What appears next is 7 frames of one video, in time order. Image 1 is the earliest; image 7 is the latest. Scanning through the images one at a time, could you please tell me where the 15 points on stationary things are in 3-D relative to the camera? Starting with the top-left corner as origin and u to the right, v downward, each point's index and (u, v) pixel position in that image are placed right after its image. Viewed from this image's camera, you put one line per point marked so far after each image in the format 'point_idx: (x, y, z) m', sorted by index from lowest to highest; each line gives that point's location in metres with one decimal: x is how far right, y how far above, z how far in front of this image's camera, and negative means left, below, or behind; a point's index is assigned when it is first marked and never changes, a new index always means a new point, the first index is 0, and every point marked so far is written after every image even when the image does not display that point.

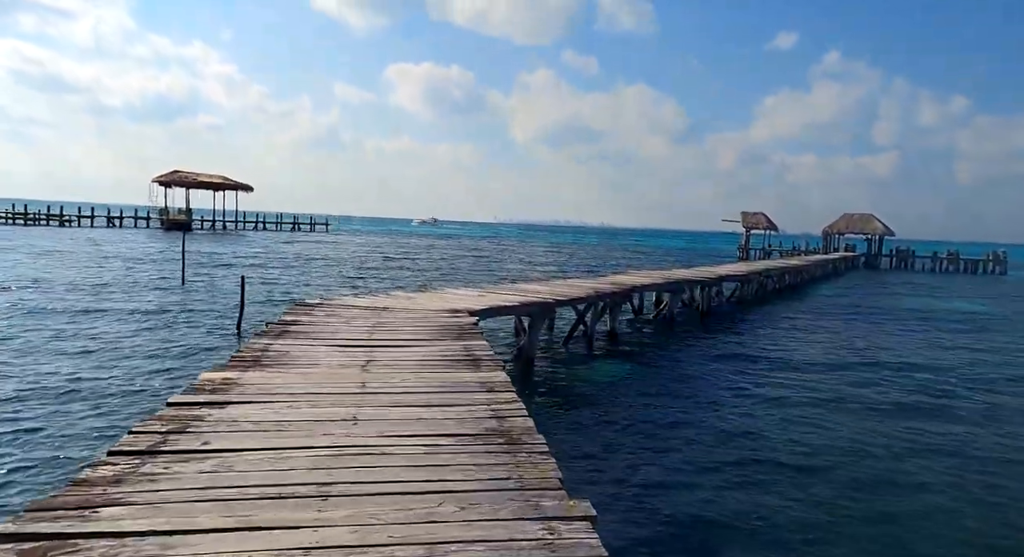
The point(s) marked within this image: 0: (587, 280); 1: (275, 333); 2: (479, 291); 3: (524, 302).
0: (+1.8, -0.1, +18.8) m
1: (-2.6, -0.6, +8.0) m
2: (-0.7, -0.3, +14.3) m
3: (+0.2, -0.4, +13.0) m
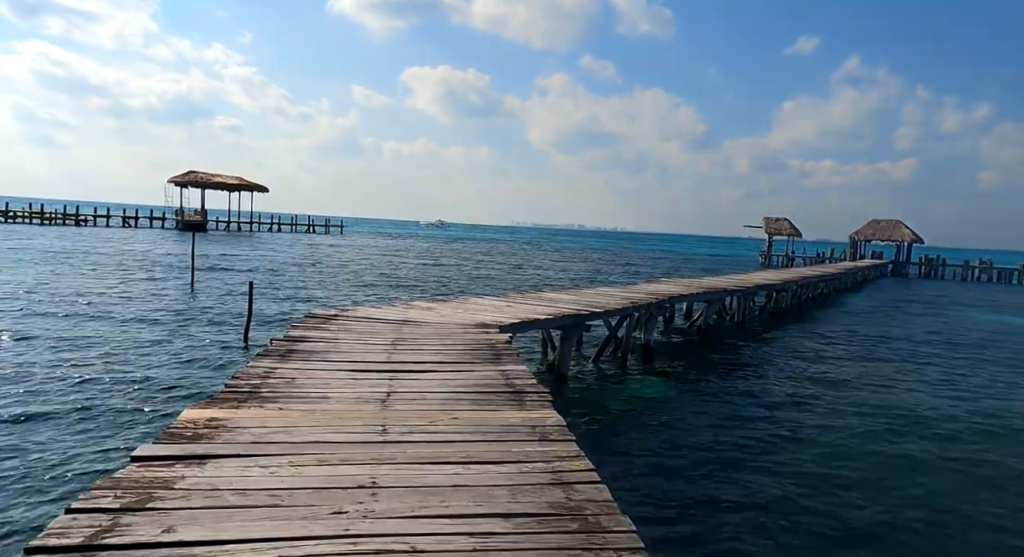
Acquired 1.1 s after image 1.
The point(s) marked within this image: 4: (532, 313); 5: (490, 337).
0: (+2.4, -0.3, +17.6) m
1: (-2.2, -0.7, +6.9) m
2: (-0.2, -0.4, +13.2) m
3: (+0.7, -0.6, +11.8) m
4: (+0.3, -0.5, +11.7) m
5: (-0.2, -0.7, +8.5) m
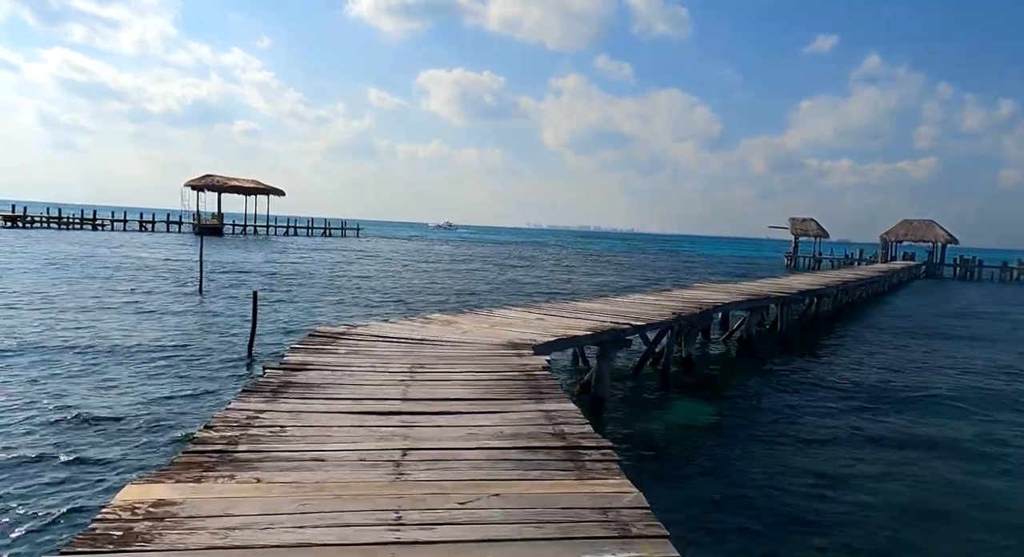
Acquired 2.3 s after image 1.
0: (+3.0, -0.4, +16.2) m
1: (-1.8, -0.9, +5.6) m
2: (+0.3, -0.6, +11.8) m
3: (+1.1, -0.7, +10.5) m
4: (+0.8, -0.7, +10.3) m
5: (+0.1, -0.8, +7.1) m
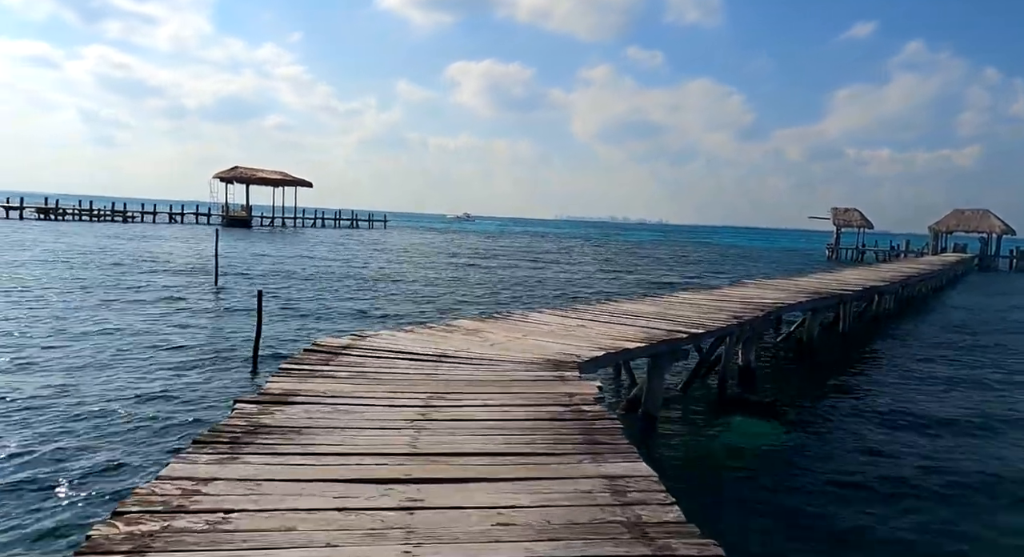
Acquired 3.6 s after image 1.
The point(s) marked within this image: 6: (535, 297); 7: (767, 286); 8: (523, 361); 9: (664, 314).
0: (+3.7, -0.4, +14.5) m
1: (-1.6, -0.9, +4.1) m
2: (+0.8, -0.5, +10.3) m
3: (+1.6, -0.7, +8.9) m
4: (+1.2, -0.7, +8.8) m
5: (+0.4, -0.9, +5.6) m
6: (+0.6, -0.5, +19.8) m
7: (+6.0, -0.2, +17.3) m
8: (+0.1, -0.8, +6.8) m
9: (+2.4, -0.5, +11.4) m
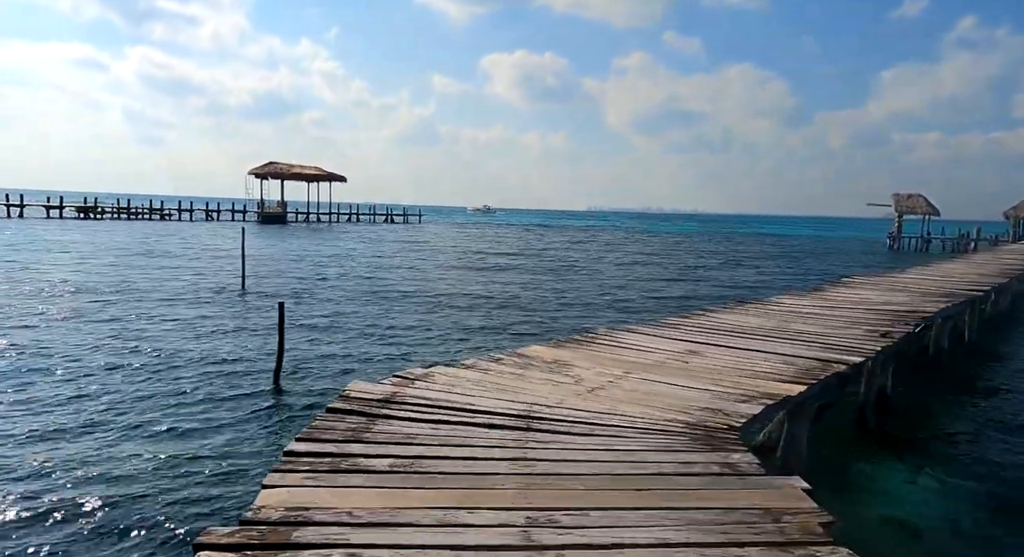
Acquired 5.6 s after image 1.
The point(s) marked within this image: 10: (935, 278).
0: (+4.8, -0.4, +12.0) m
1: (-0.9, -1.1, +1.9) m
2: (+1.7, -0.6, +7.9) m
3: (+2.4, -0.8, +6.5) m
4: (+2.1, -0.8, +6.4) m
5: (+1.2, -1.0, +3.3) m
6: (+2.0, -0.5, +17.4) m
7: (+7.3, -0.2, +14.7) m
8: (+0.9, -0.9, +4.5) m
9: (+3.3, -0.6, +8.9) m
10: (+10.1, 0.0, +17.6) m
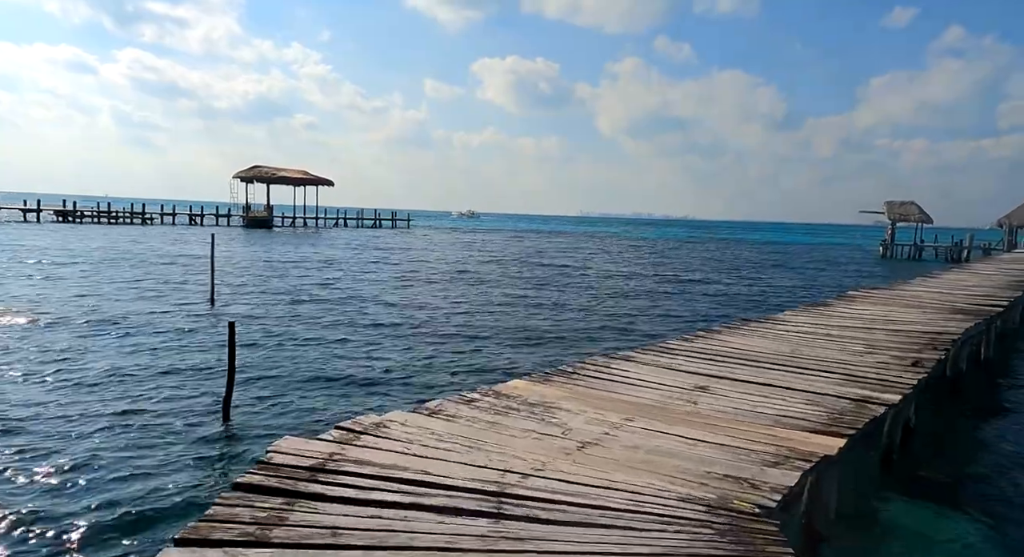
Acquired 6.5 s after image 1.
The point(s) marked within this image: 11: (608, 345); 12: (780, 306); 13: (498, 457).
0: (+4.5, -0.6, +11.0) m
1: (-1.1, -1.3, +0.8) m
2: (+1.5, -0.8, +6.9) m
3: (+2.2, -1.0, +5.4) m
4: (+1.9, -1.0, +5.3) m
5: (+1.0, -1.2, +2.2) m
6: (+1.6, -0.8, +16.4) m
7: (+7.0, -0.4, +13.7) m
8: (+0.7, -1.1, +3.4) m
9: (+3.1, -0.8, +7.9) m
10: (+9.8, -0.3, +16.7) m
11: (+2.0, -0.9, +14.7) m
12: (+6.7, -0.5, +18.3) m
13: (-0.1, -1.0, +4.2) m
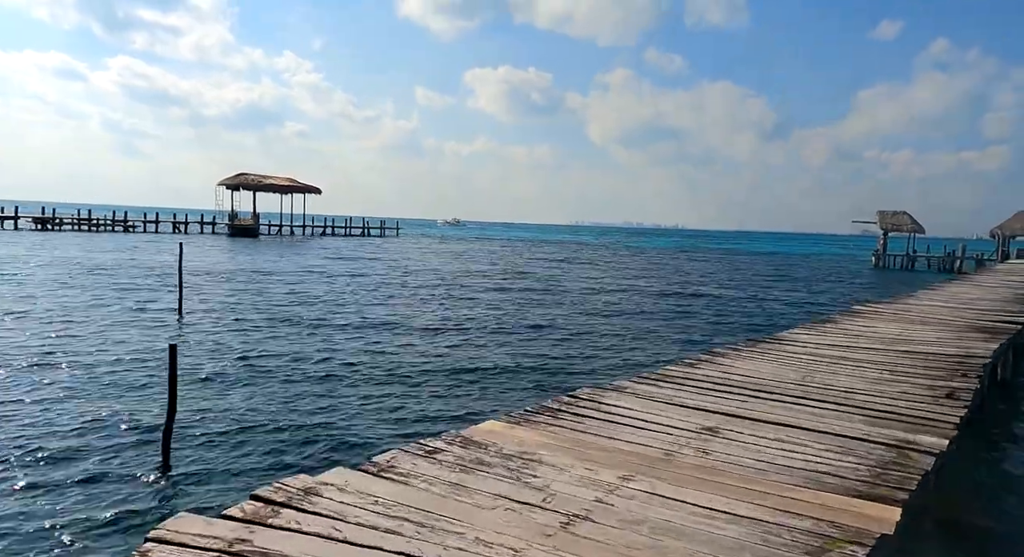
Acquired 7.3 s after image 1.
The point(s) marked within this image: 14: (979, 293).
0: (+4.3, -0.8, +10.0) m
1: (-1.2, -1.3, -0.2) m
2: (+1.3, -1.0, +5.9) m
3: (+2.1, -1.1, +4.5) m
4: (+1.7, -1.1, +4.3) m
5: (+0.9, -1.3, +1.2) m
6: (+1.3, -1.1, +15.4) m
7: (+6.7, -0.7, +12.8) m
8: (+0.6, -1.2, +2.4) m
9: (+2.9, -1.0, +6.9) m
10: (+9.4, -0.6, +15.8) m
11: (+1.7, -1.1, +13.7) m
12: (+6.3, -0.8, +17.4) m
13: (-0.2, -1.1, +3.2) m
14: (+12.5, -0.4, +19.7) m
